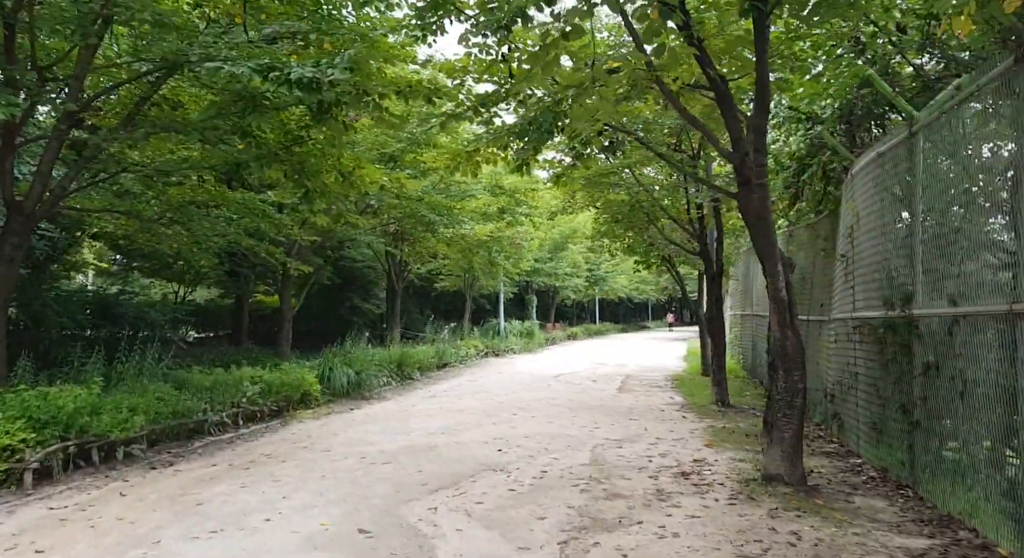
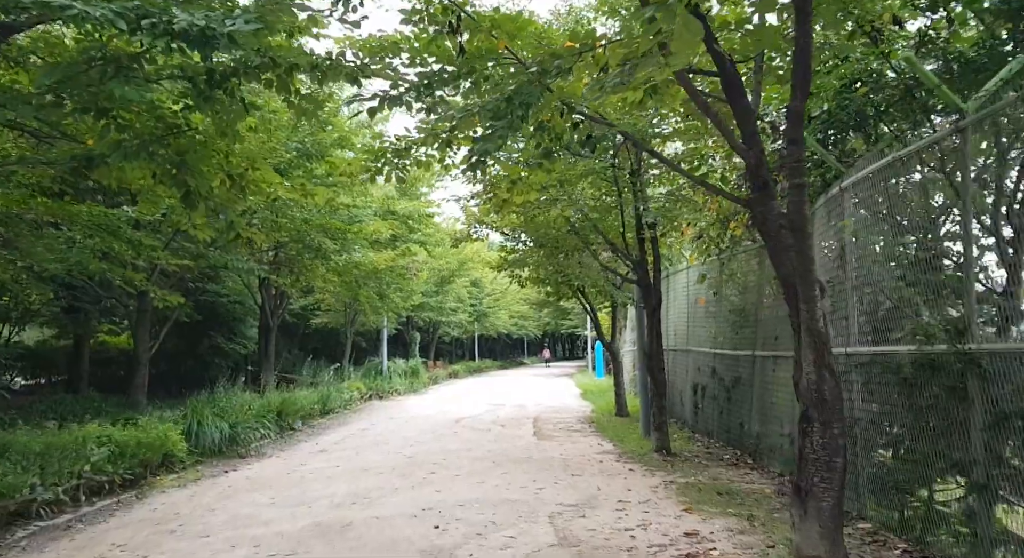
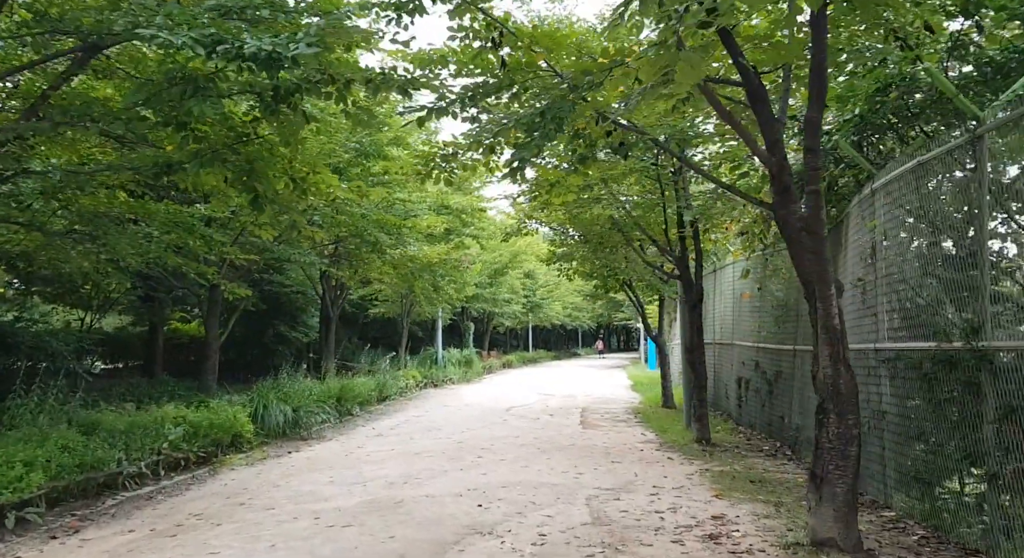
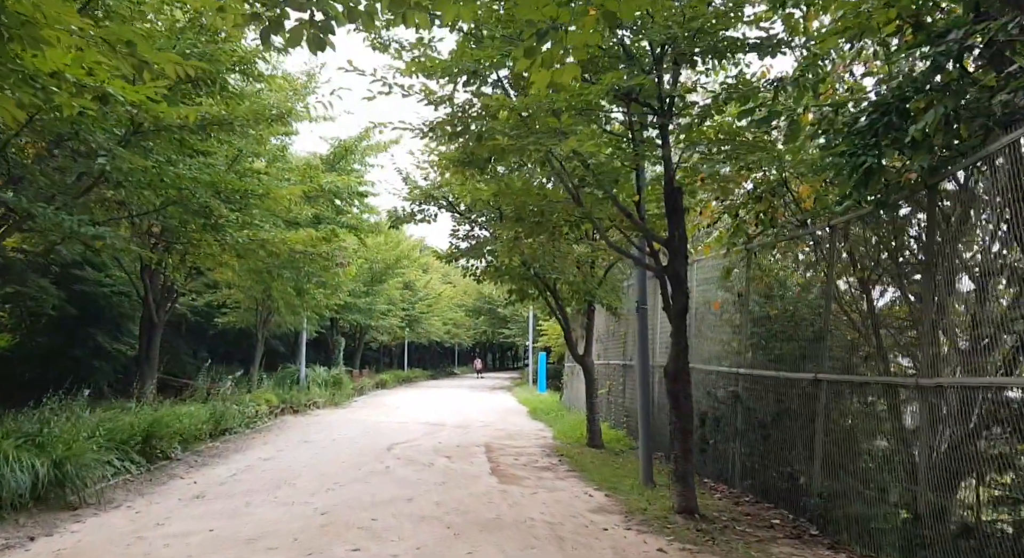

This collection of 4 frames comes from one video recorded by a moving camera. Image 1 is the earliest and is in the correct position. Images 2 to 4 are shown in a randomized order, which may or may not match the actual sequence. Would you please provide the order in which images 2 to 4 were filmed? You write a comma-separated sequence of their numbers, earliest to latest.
3, 2, 4
